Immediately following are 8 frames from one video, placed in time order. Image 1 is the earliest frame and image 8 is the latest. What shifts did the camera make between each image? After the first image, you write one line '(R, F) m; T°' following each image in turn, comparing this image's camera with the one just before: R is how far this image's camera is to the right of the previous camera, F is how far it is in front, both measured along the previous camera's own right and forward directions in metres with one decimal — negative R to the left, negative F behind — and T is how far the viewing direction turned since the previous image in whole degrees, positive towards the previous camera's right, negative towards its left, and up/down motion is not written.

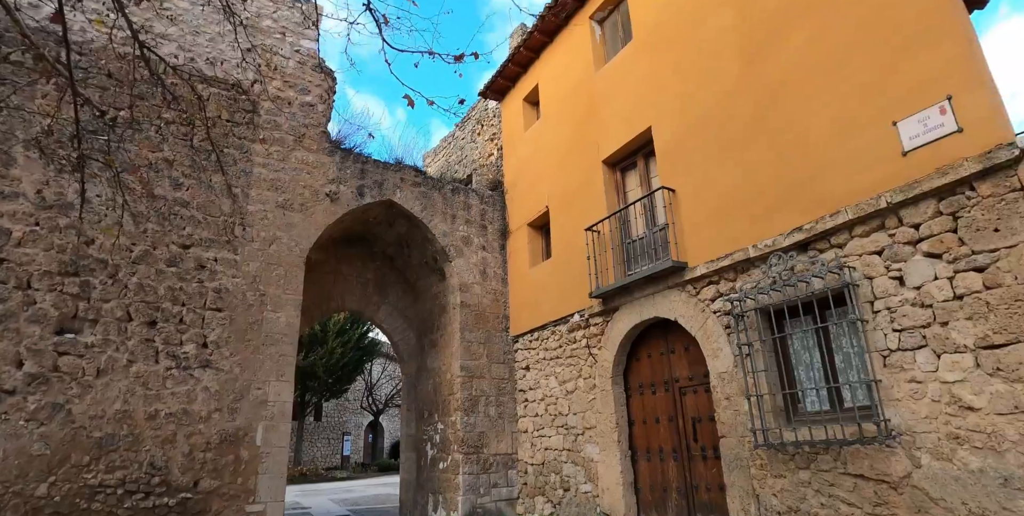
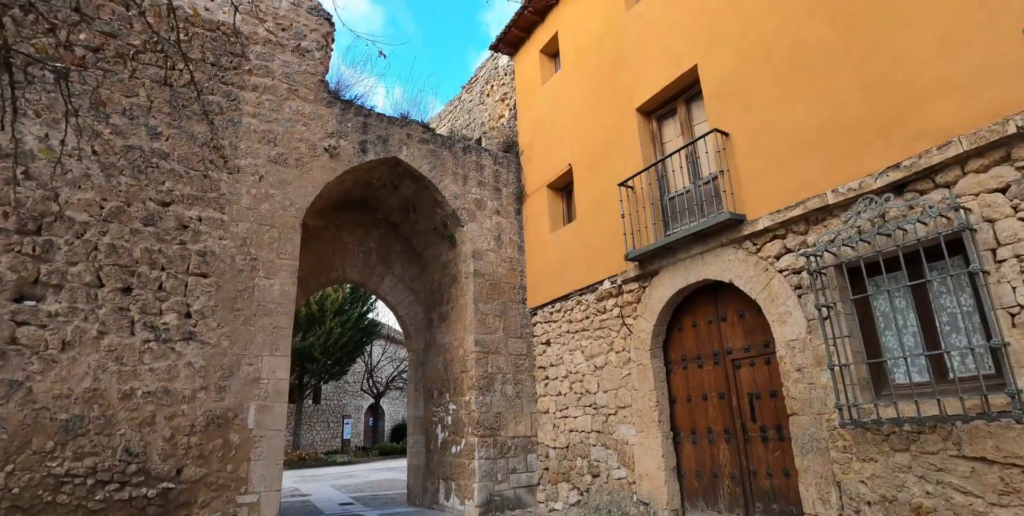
(-0.2, +0.6) m; 0°
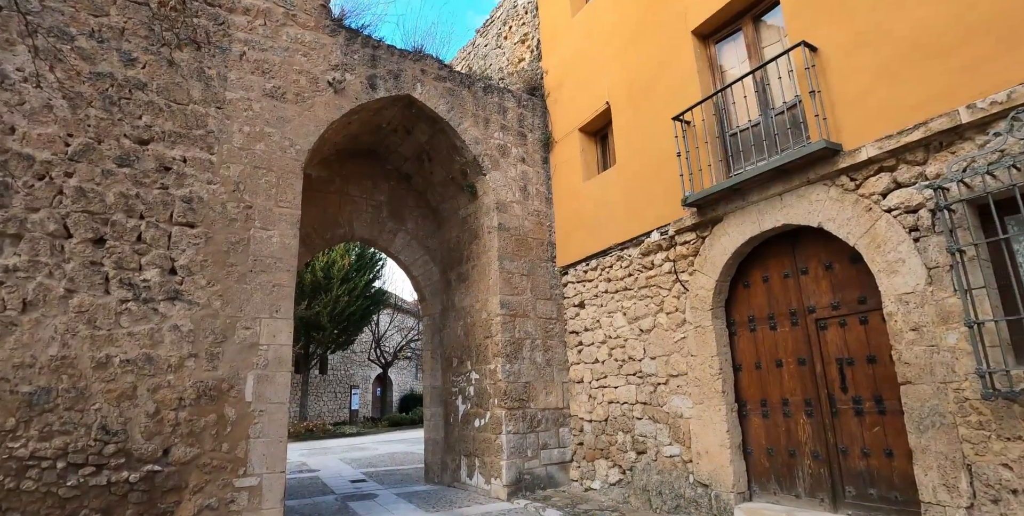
(-0.3, +0.6) m; 0°
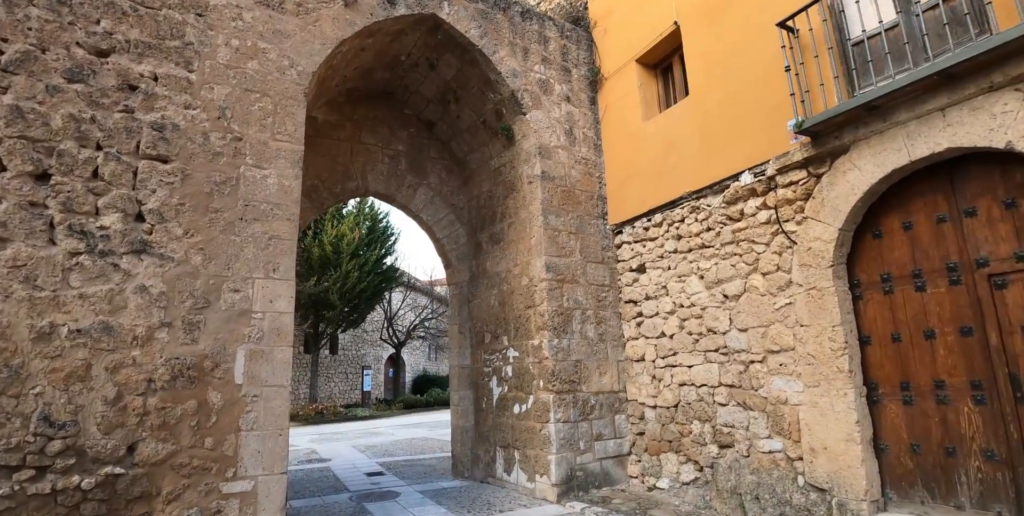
(-0.3, +0.8) m; -1°
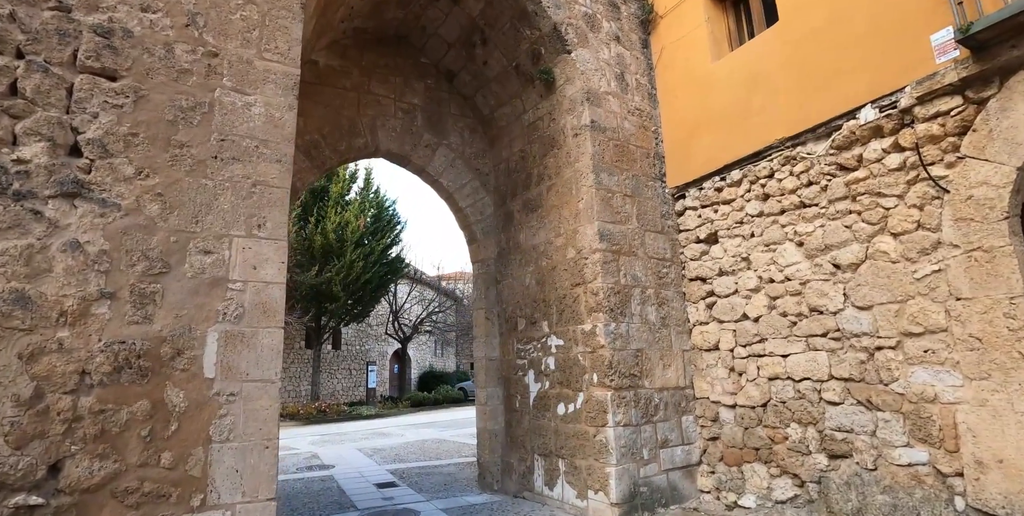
(-0.3, +0.8) m; 0°
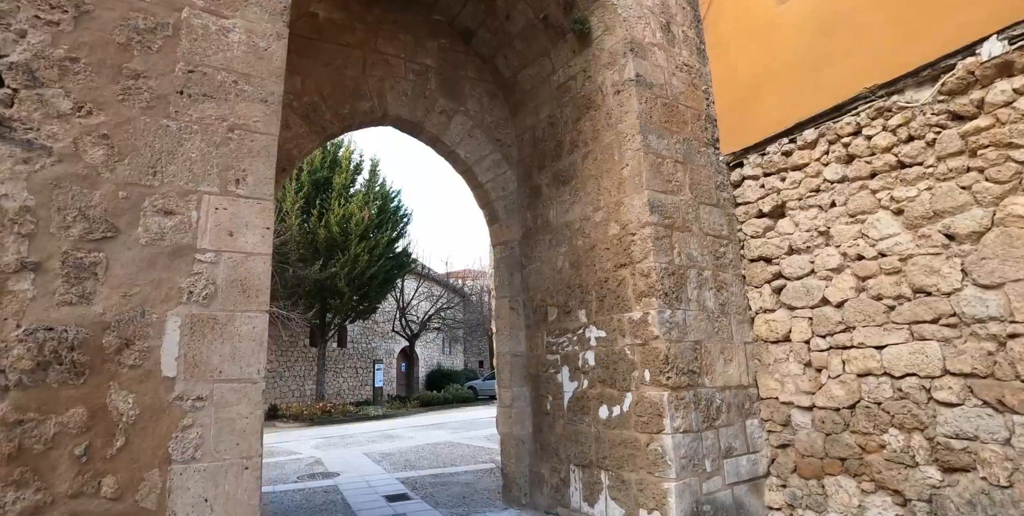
(-0.2, +0.5) m; -1°
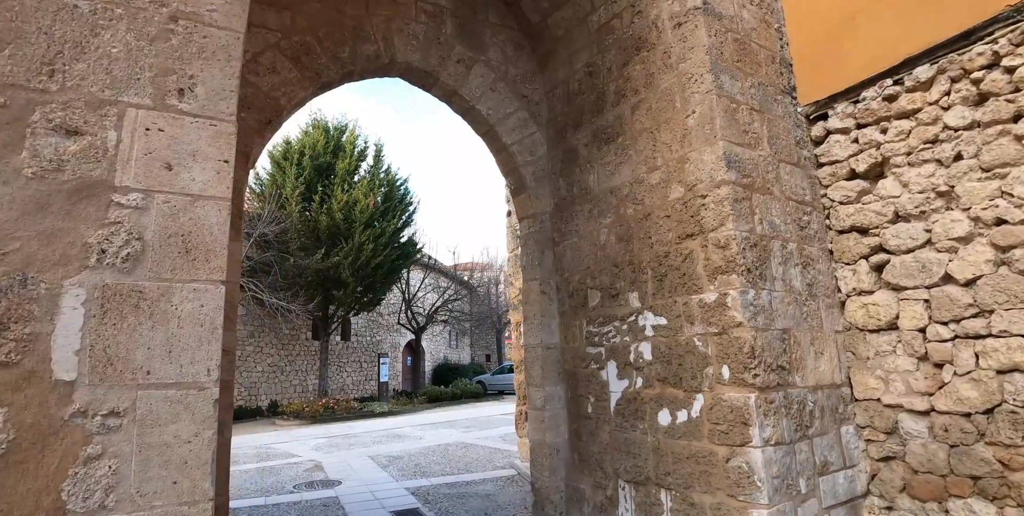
(-0.2, +0.6) m; 0°
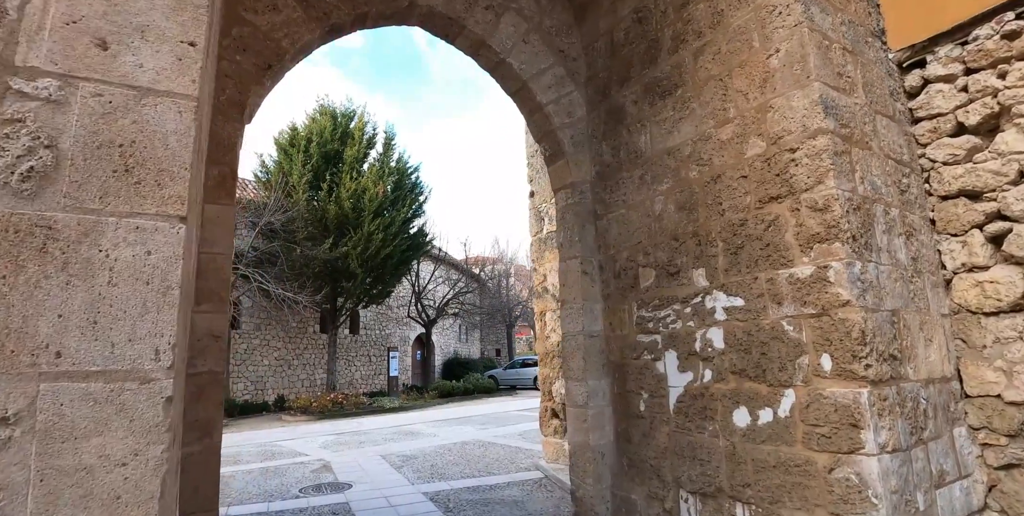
(-0.1, +0.4) m; -1°
